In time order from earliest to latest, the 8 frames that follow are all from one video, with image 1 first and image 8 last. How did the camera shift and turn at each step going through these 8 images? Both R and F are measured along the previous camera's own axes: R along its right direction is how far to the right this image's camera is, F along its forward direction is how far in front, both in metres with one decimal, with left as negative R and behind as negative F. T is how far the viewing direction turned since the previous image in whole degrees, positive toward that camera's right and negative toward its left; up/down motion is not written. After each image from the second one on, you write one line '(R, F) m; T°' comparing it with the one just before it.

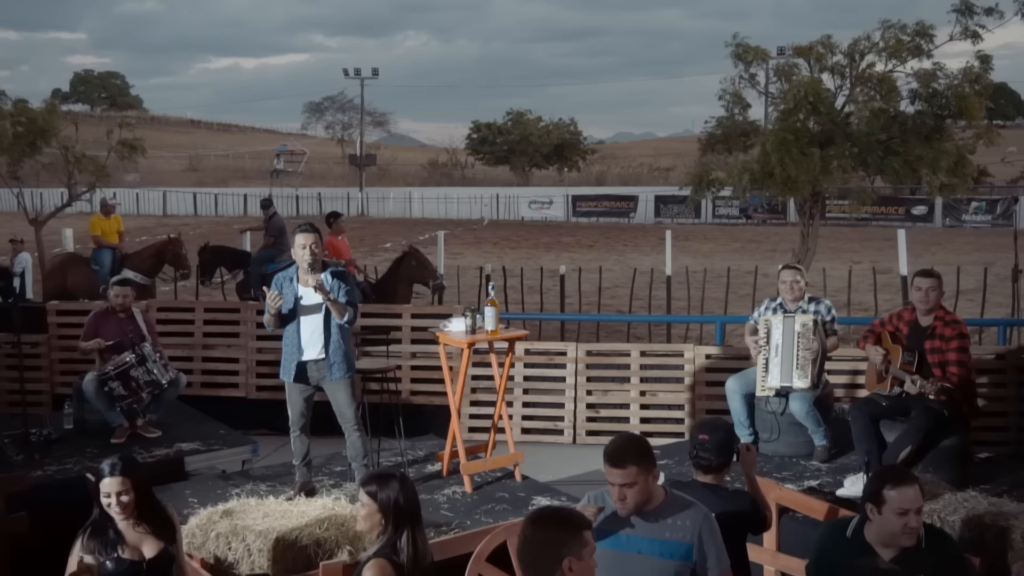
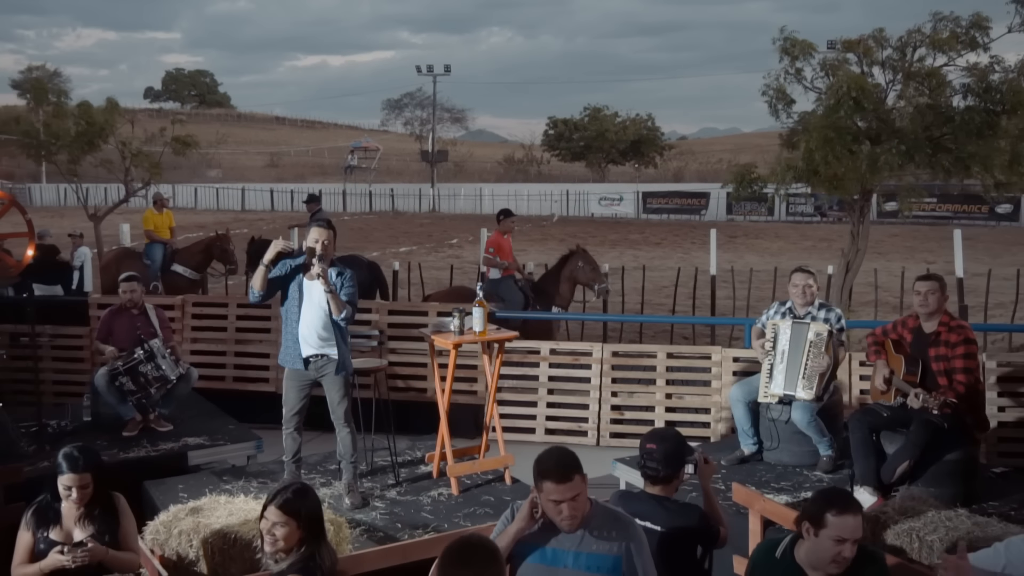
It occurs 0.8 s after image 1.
(+0.6, +0.1) m; -5°
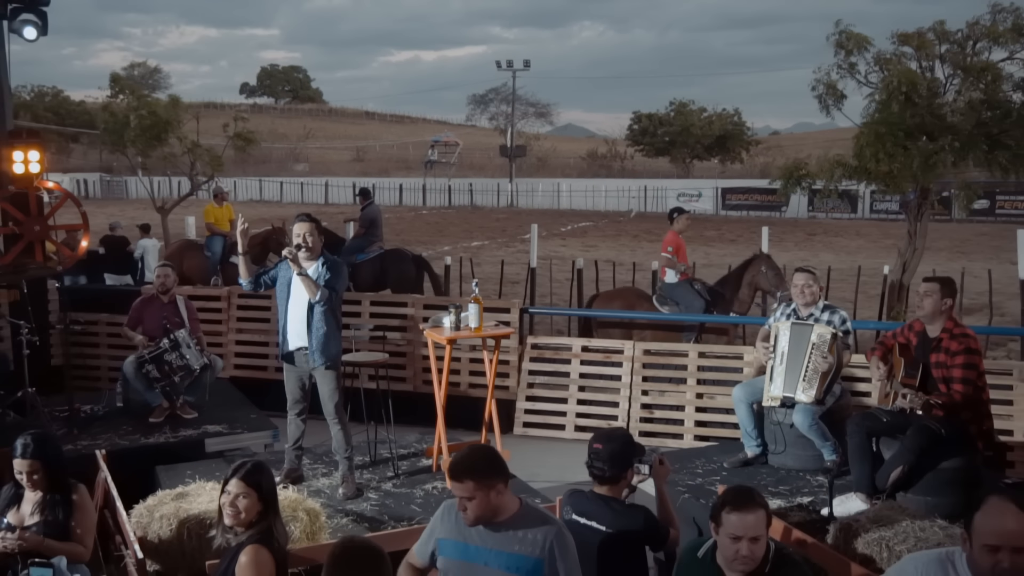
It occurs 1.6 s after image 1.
(+0.6, 0.0) m; -5°
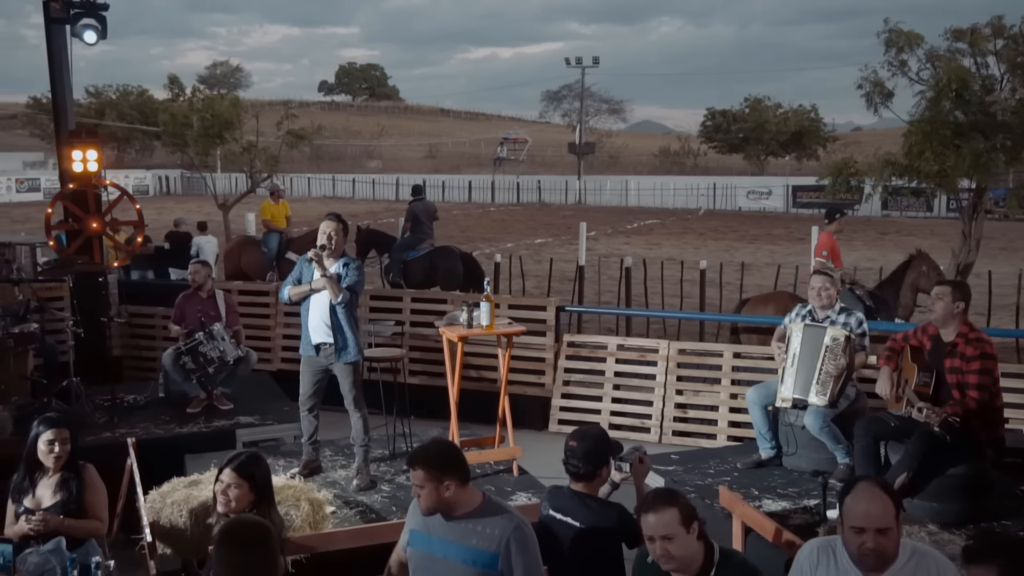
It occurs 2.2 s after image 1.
(+0.4, -0.1) m; -4°
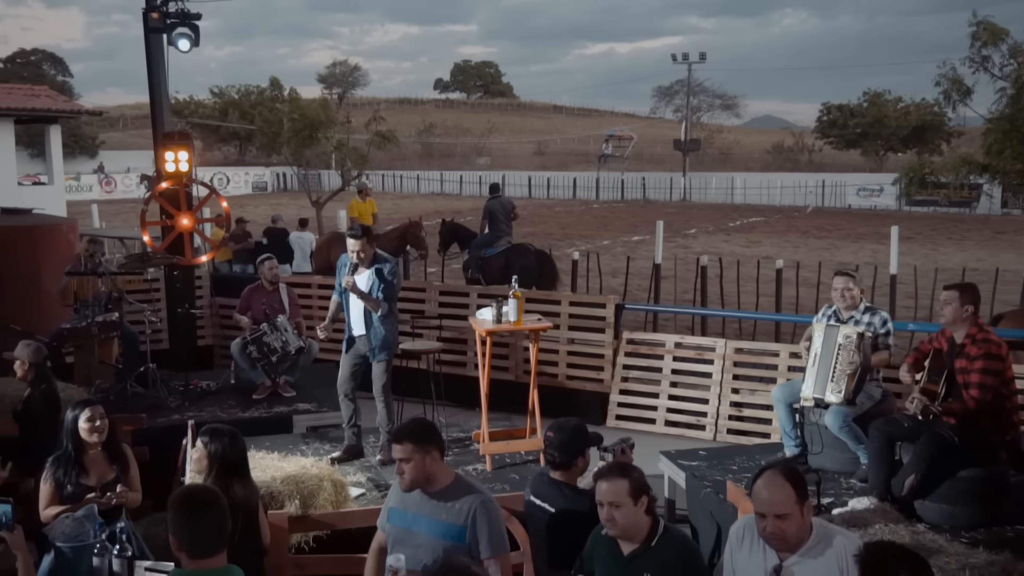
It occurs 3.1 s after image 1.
(+0.6, -0.2) m; -6°
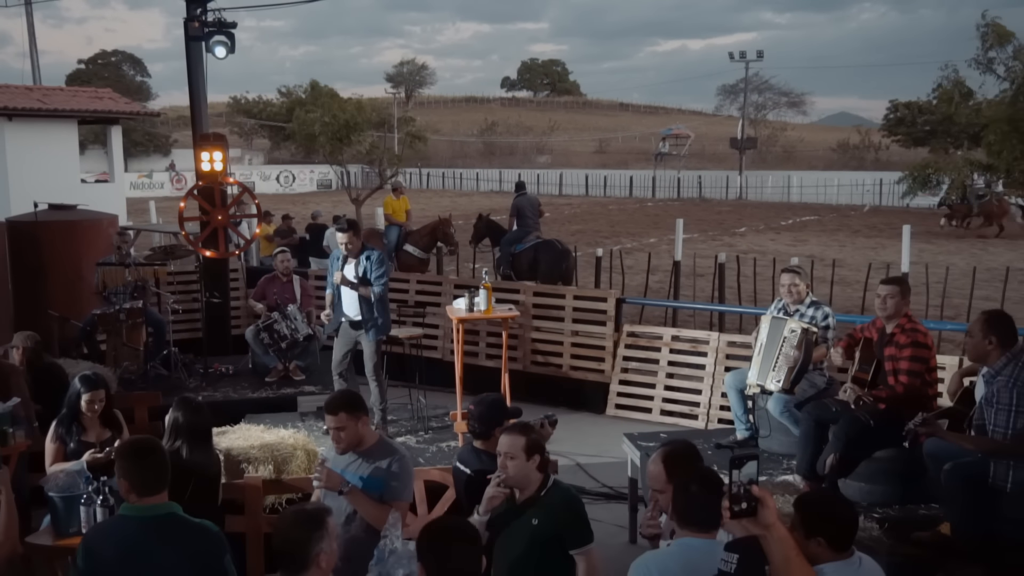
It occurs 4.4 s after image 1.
(+0.7, -0.5) m; -4°
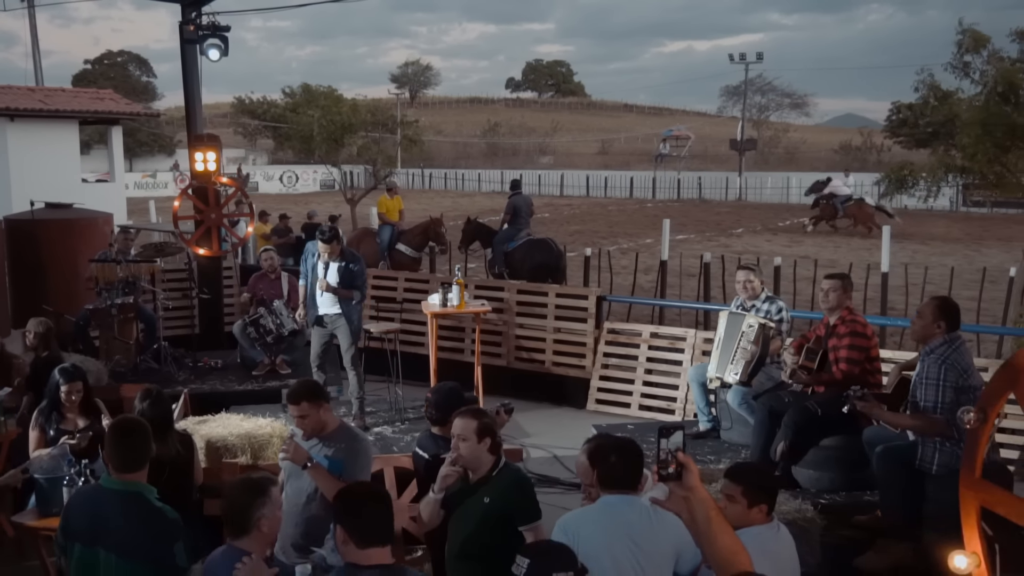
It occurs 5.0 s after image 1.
(+0.2, -0.3) m; 0°
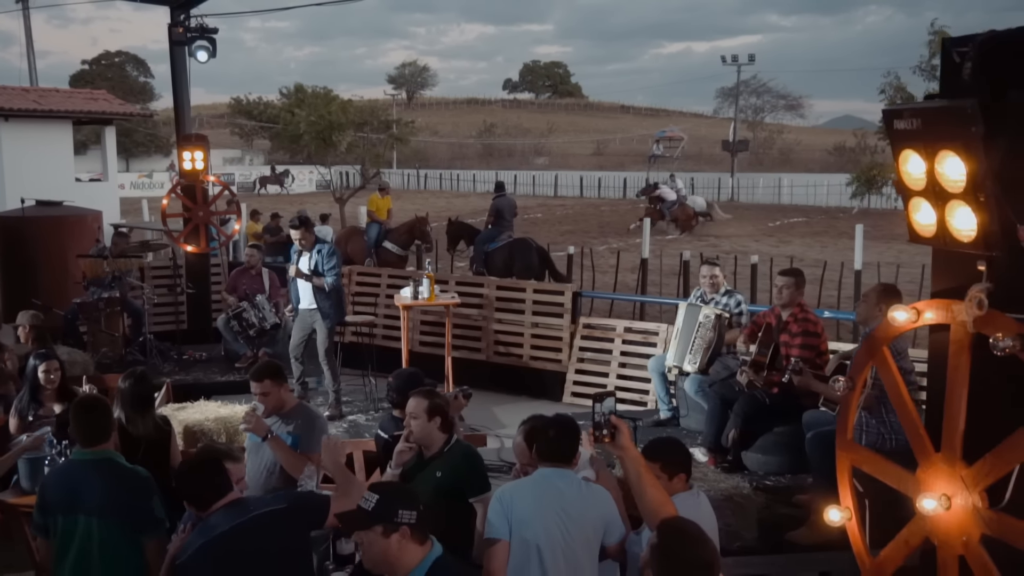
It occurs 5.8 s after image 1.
(+0.2, -0.3) m; 0°
